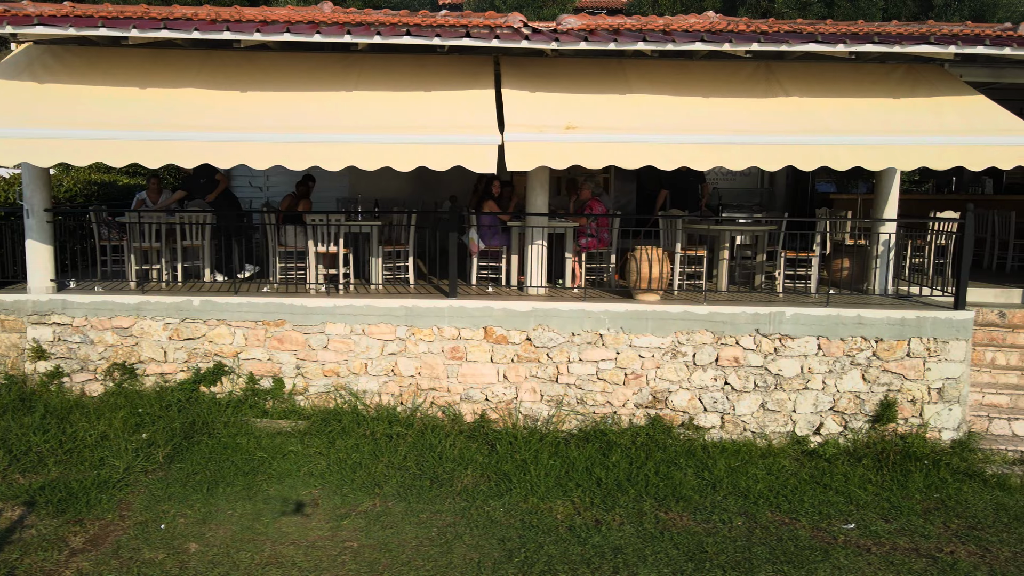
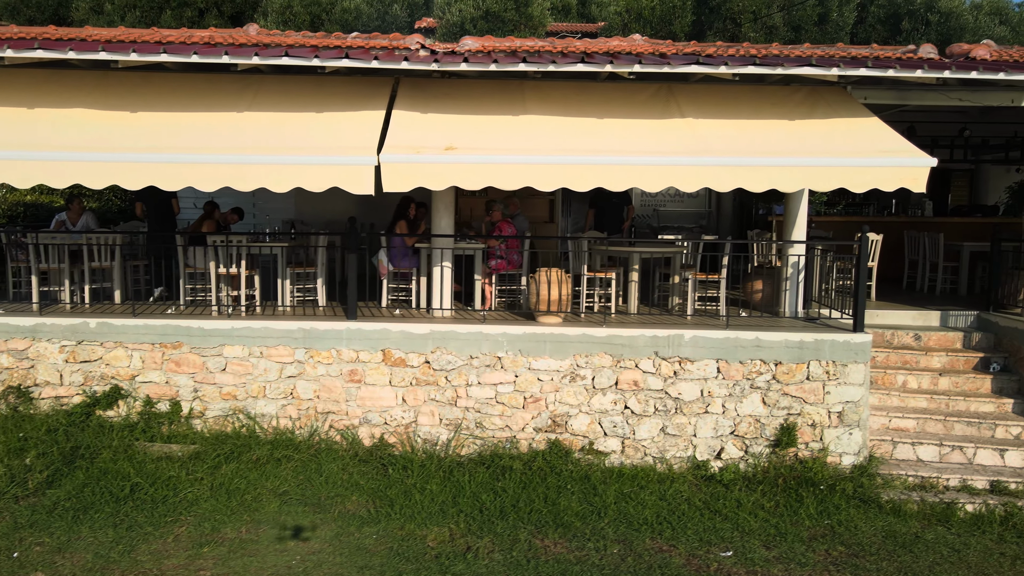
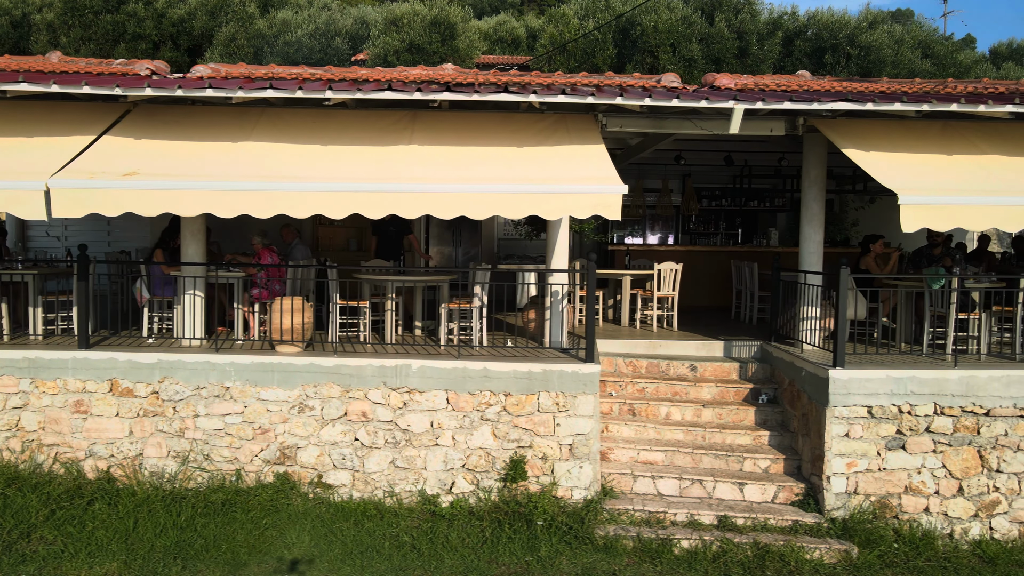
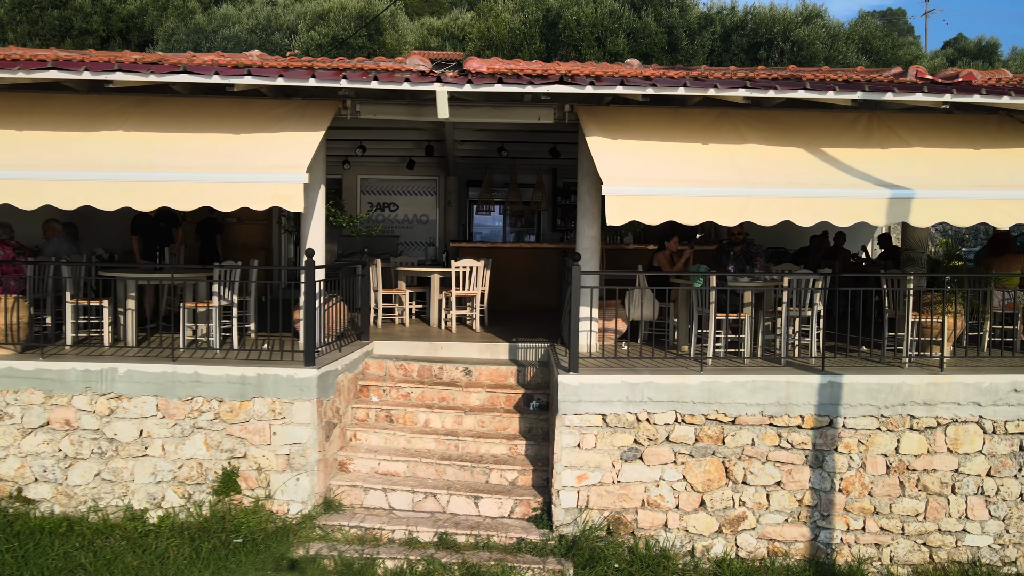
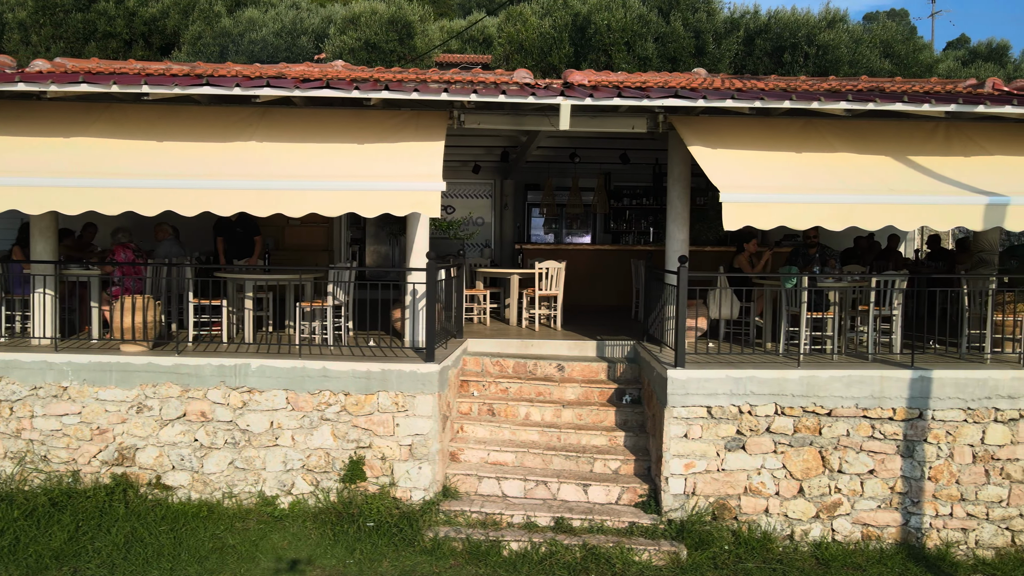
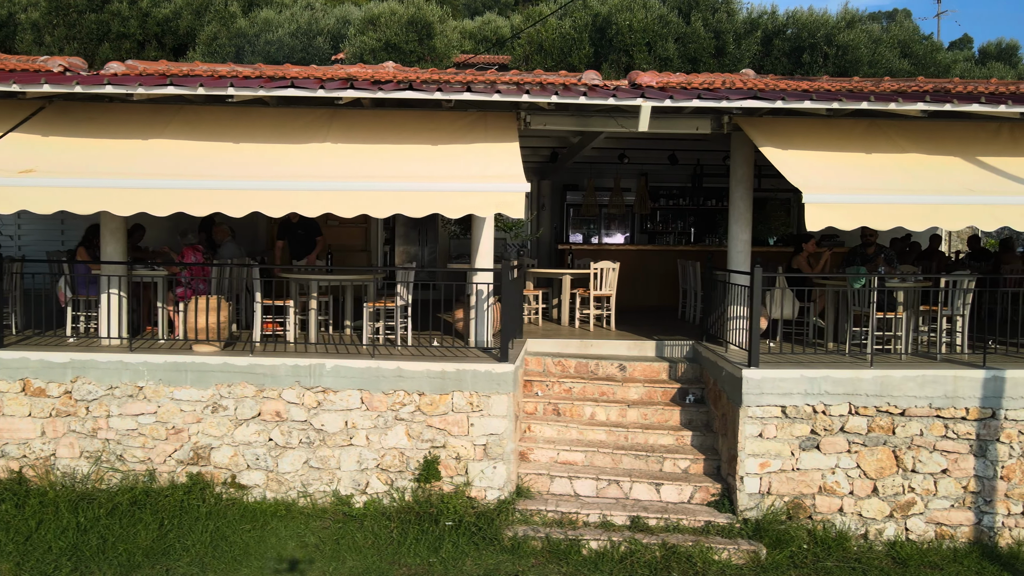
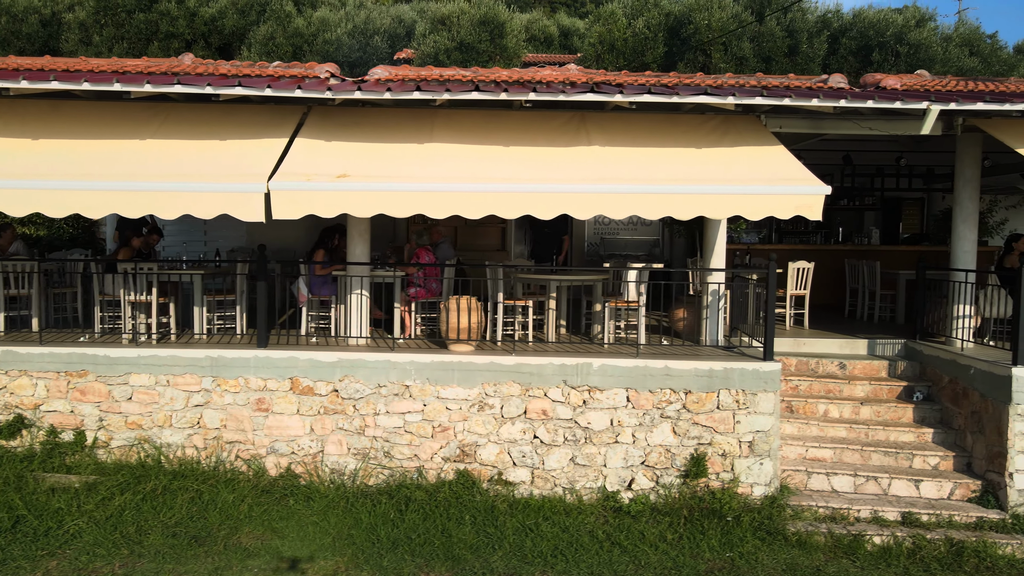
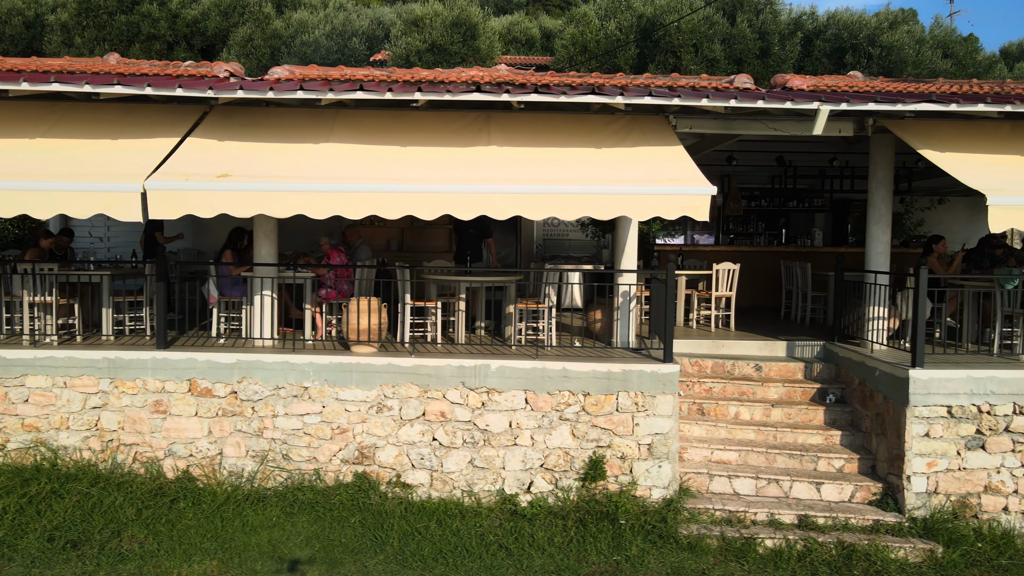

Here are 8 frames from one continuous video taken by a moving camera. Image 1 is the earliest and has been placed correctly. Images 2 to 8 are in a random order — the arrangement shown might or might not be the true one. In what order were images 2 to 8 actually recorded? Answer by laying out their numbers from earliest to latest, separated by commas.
2, 7, 8, 3, 6, 5, 4
